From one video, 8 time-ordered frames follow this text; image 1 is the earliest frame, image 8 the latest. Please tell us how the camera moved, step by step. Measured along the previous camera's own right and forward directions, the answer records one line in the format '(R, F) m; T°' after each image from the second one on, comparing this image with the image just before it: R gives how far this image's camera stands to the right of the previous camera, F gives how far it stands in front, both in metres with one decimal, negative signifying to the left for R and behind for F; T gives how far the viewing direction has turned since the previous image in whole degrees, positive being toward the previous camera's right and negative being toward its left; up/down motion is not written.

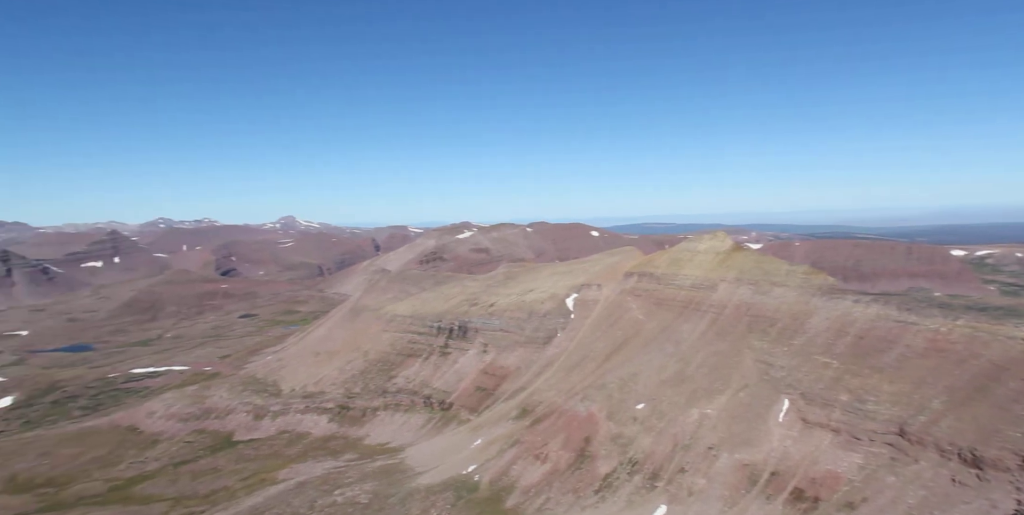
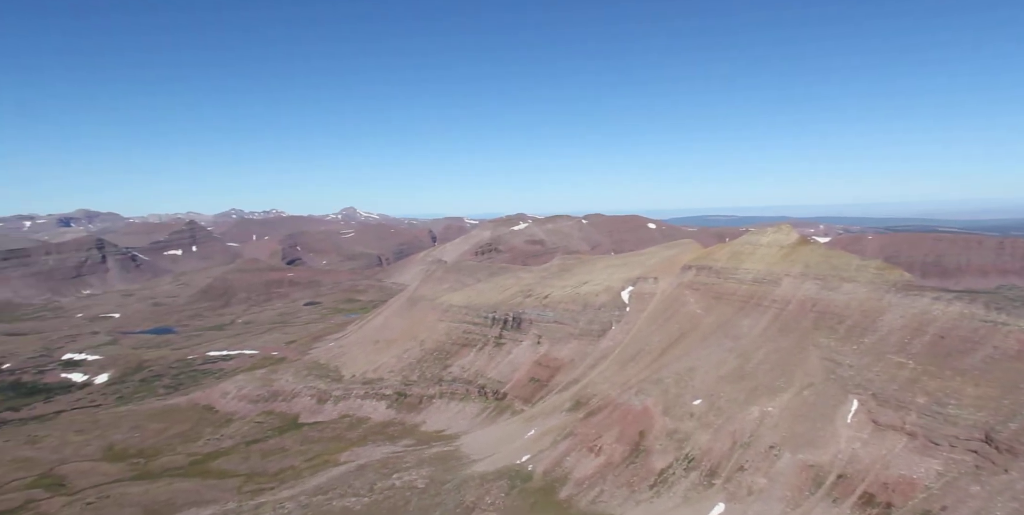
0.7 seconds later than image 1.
(0.0, +0.1) m; -4°
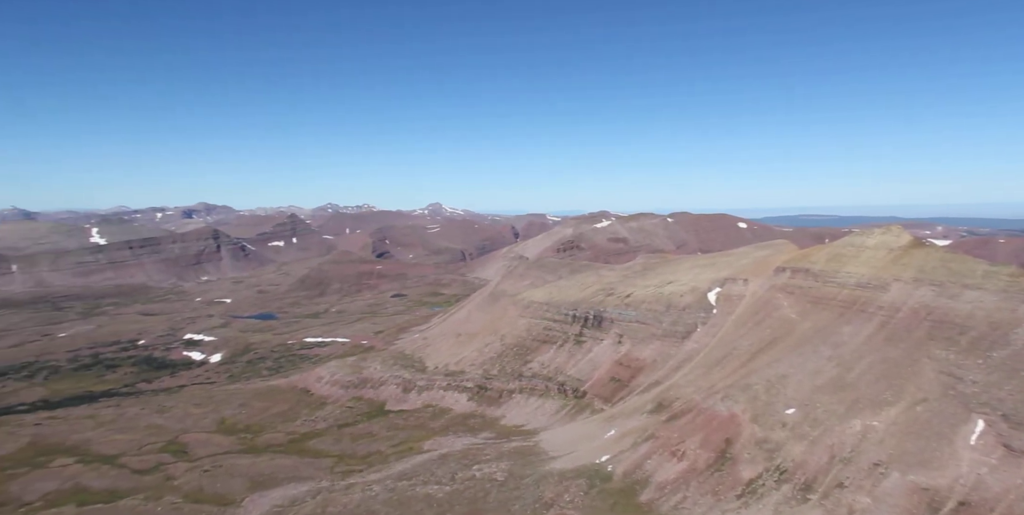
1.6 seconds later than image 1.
(-0.1, +0.3) m; -6°
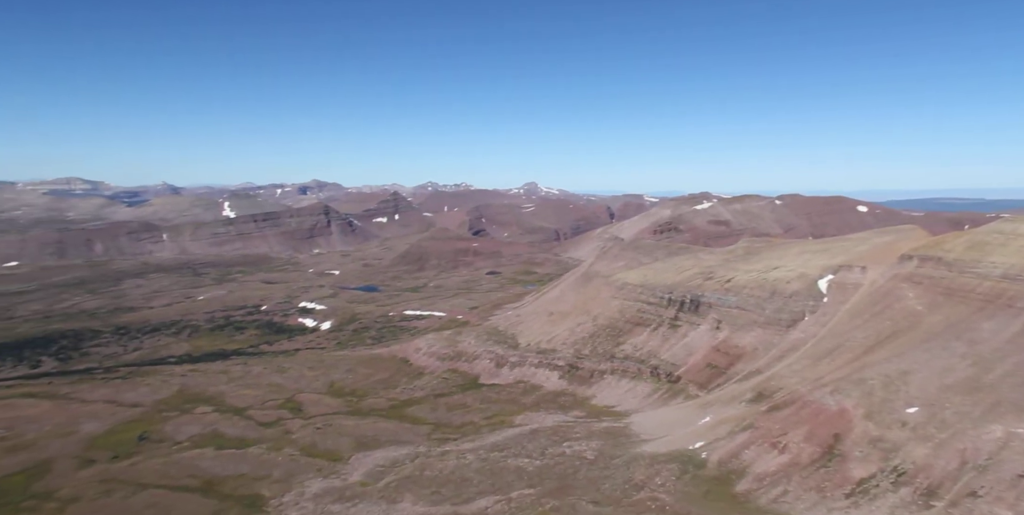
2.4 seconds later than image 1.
(-0.3, +0.4) m; -7°
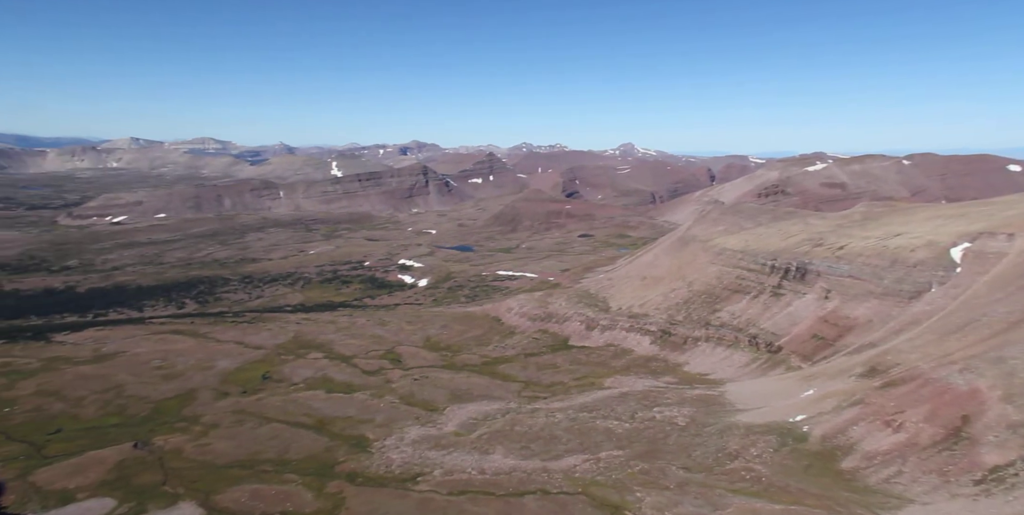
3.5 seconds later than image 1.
(-0.4, +0.9) m; -7°
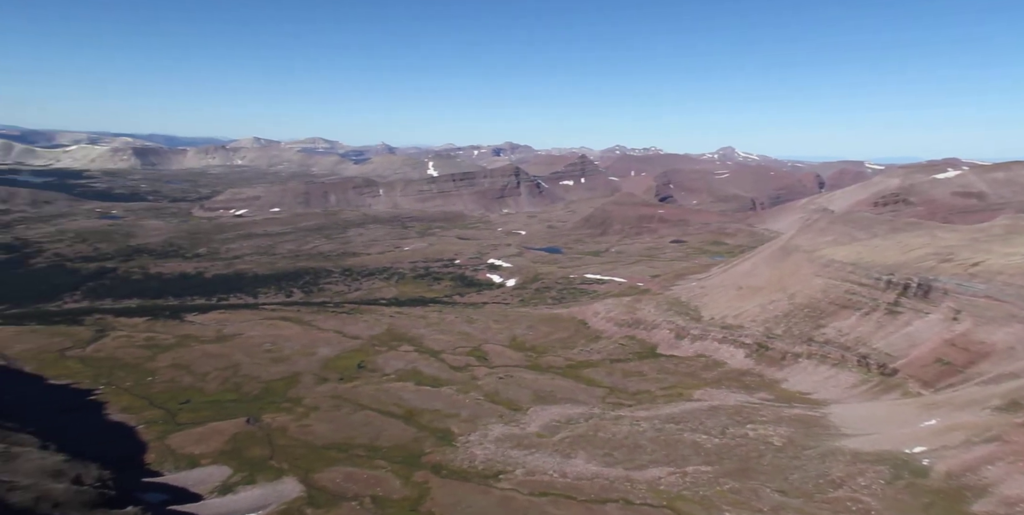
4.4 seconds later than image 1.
(-0.5, +2.6) m; -7°
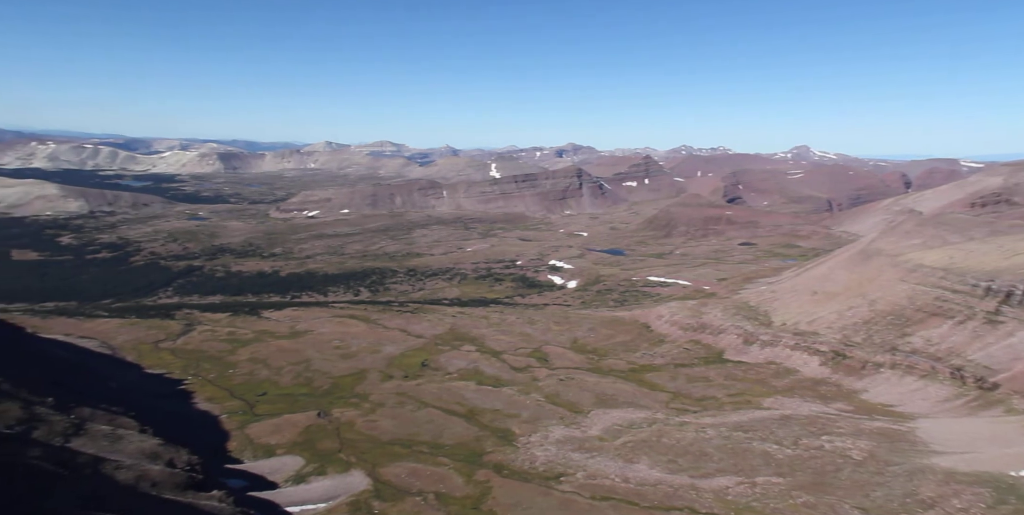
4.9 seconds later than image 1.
(-0.6, +2.3) m; -5°
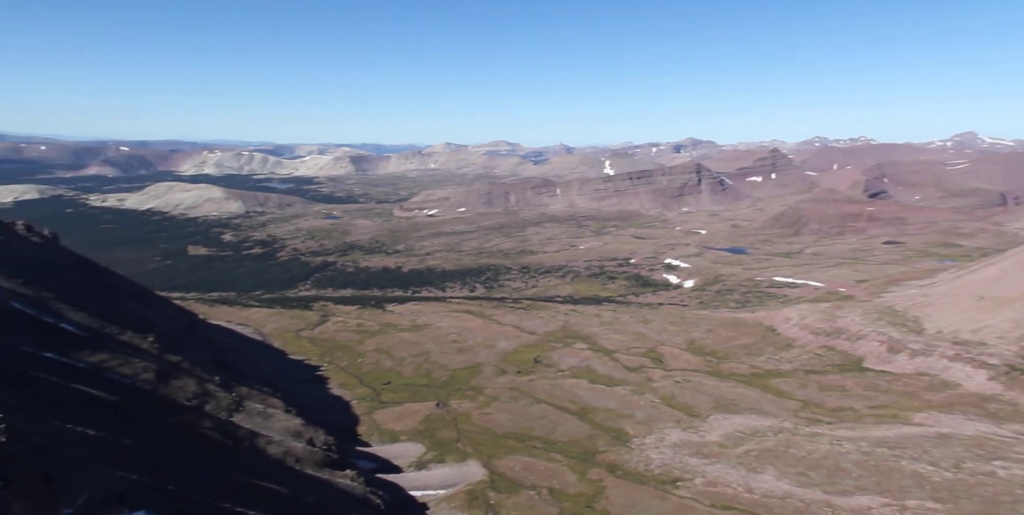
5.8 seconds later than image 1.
(-2.0, +6.4) m; -9°
